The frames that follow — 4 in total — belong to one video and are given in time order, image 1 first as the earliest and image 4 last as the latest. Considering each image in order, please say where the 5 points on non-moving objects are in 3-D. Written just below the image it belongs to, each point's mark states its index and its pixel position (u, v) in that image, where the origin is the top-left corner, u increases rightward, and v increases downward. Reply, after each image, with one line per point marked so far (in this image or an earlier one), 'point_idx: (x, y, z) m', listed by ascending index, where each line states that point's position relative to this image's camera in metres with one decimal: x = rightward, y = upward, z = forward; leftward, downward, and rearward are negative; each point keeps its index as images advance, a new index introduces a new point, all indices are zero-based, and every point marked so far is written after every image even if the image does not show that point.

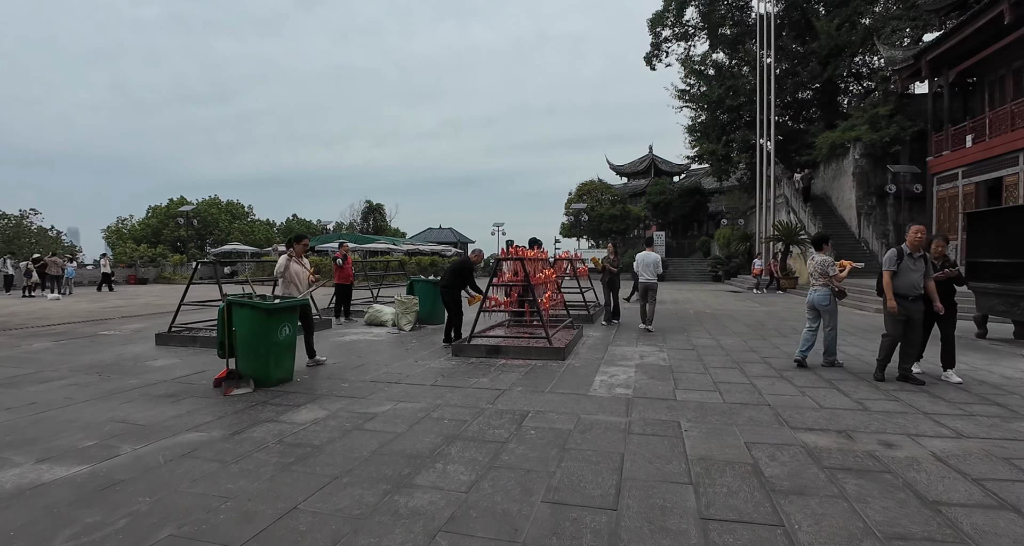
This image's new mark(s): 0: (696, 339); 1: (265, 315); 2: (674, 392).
0: (+2.7, -1.0, +7.8) m
1: (-2.3, -0.4, +4.8) m
2: (+1.5, -1.1, +4.7) m
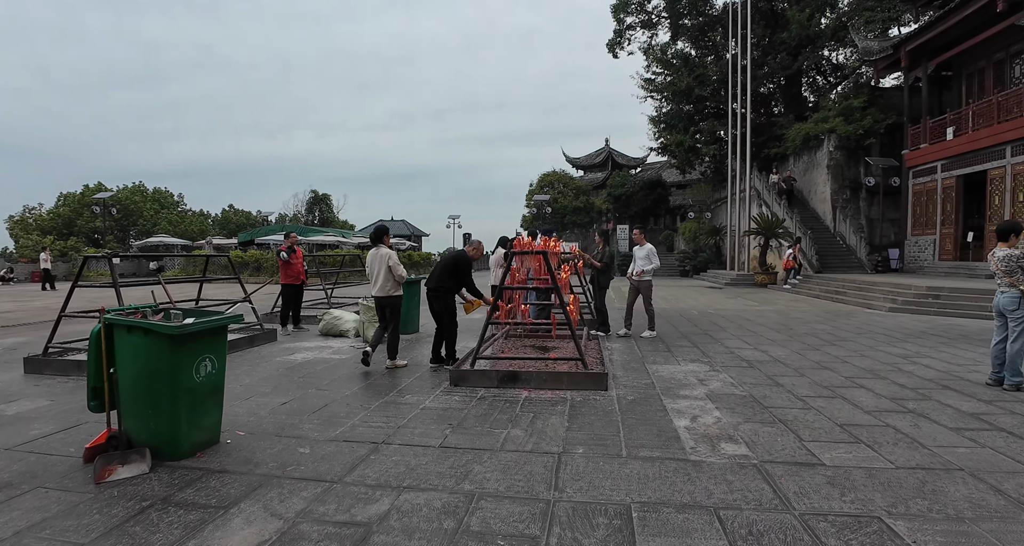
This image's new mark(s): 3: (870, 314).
0: (+2.8, -0.9, +6.4) m
1: (-1.9, -0.4, +2.9) m
2: (+1.8, -1.1, +3.2) m
3: (+7.0, -0.8, +10.2) m
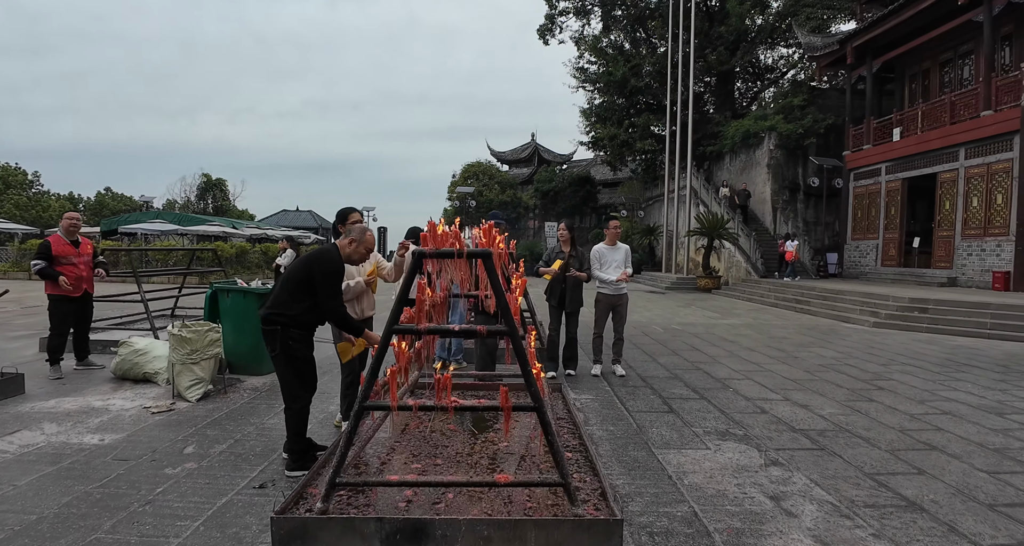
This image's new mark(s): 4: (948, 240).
0: (+2.1, -1.1, +4.3) m
1: (-2.0, -0.5, +0.1) m
2: (+1.6, -1.2, +0.9) m
3: (+5.7, -1.0, +8.7) m
4: (+11.5, +0.9, +13.9) m
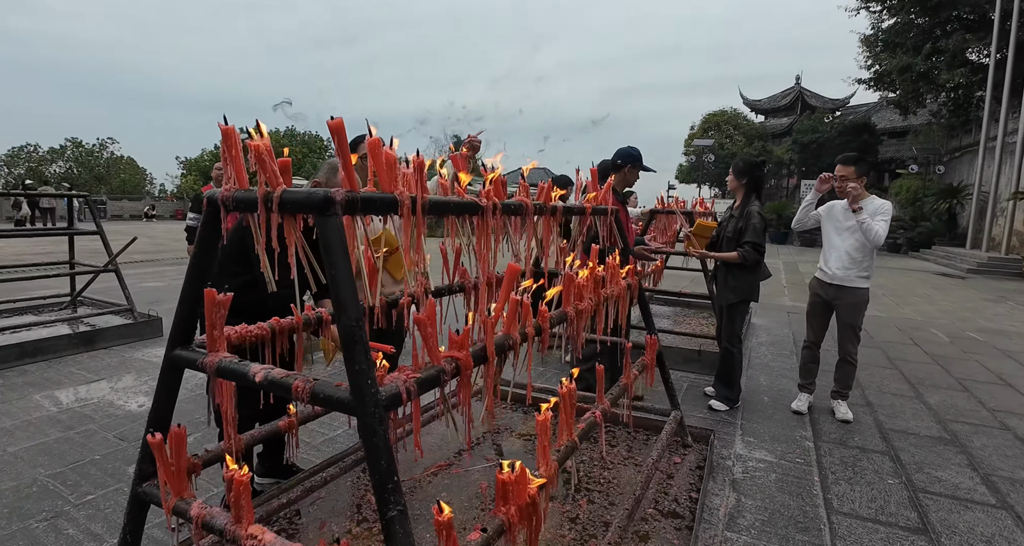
0: (+2.5, -1.1, +1.9) m
1: (-2.9, -0.4, -0.2) m
2: (+0.7, -1.4, -0.9) m
3: (+7.6, -1.0, +4.4) m
4: (+15.2, +0.7, +6.6) m
